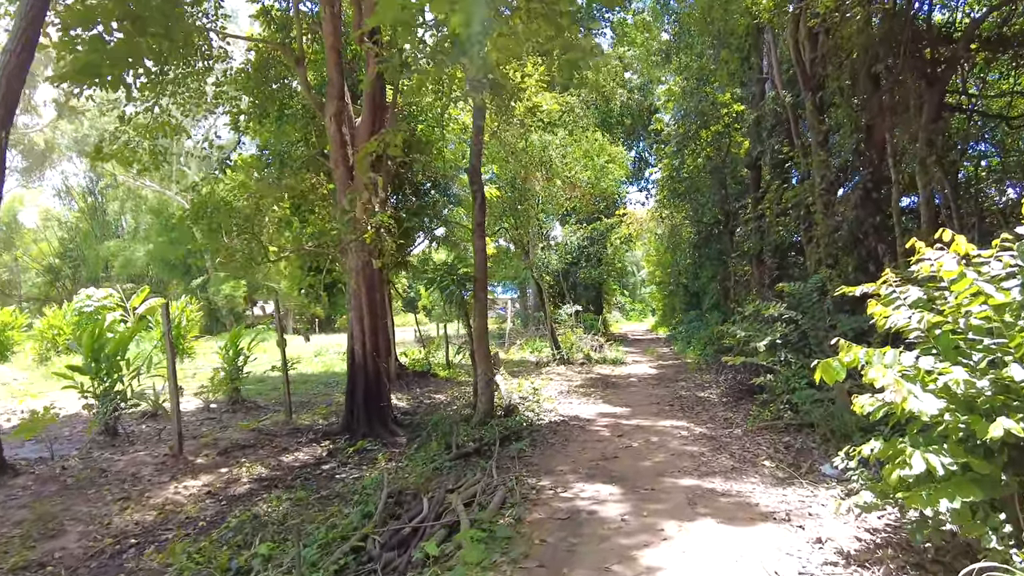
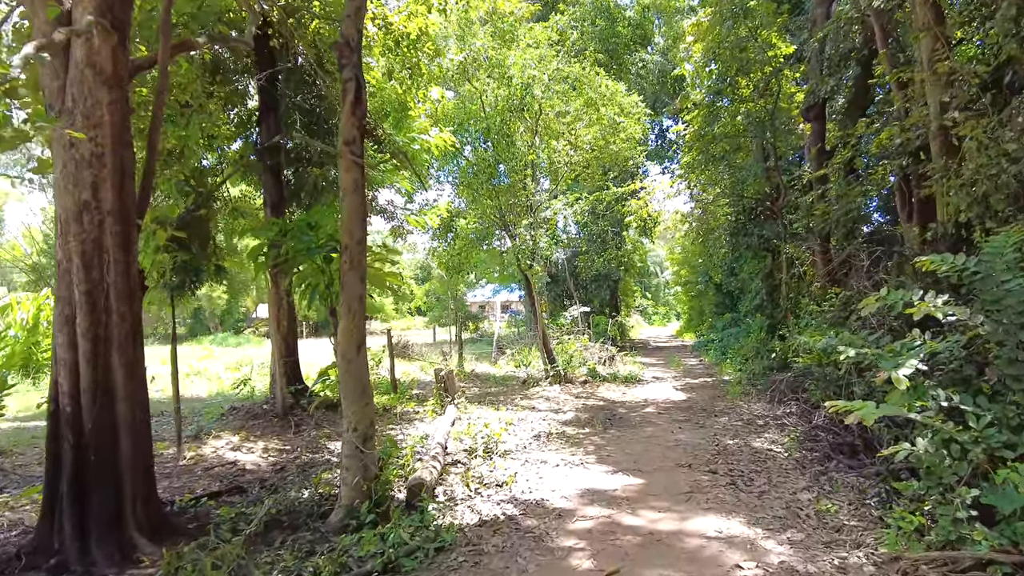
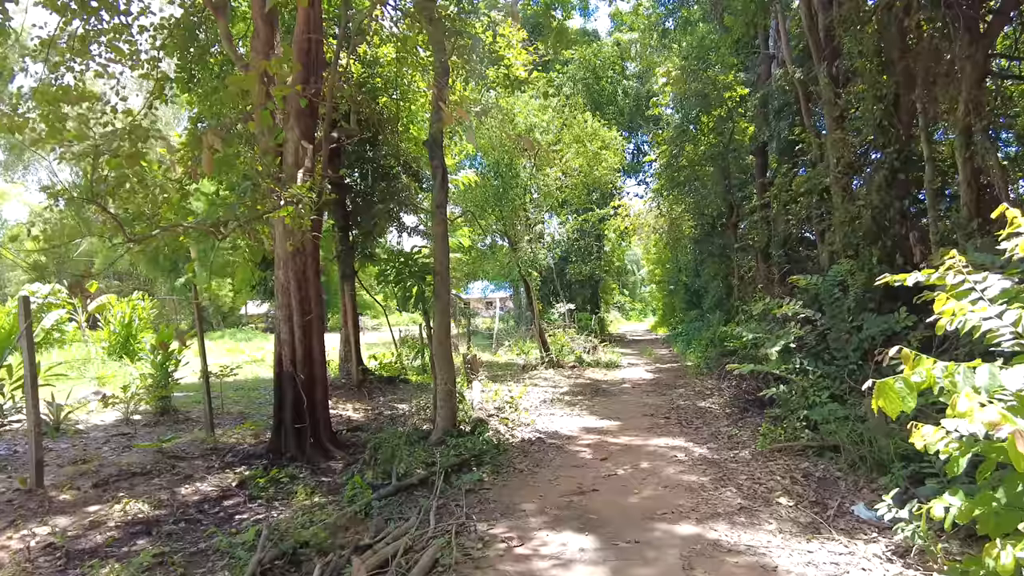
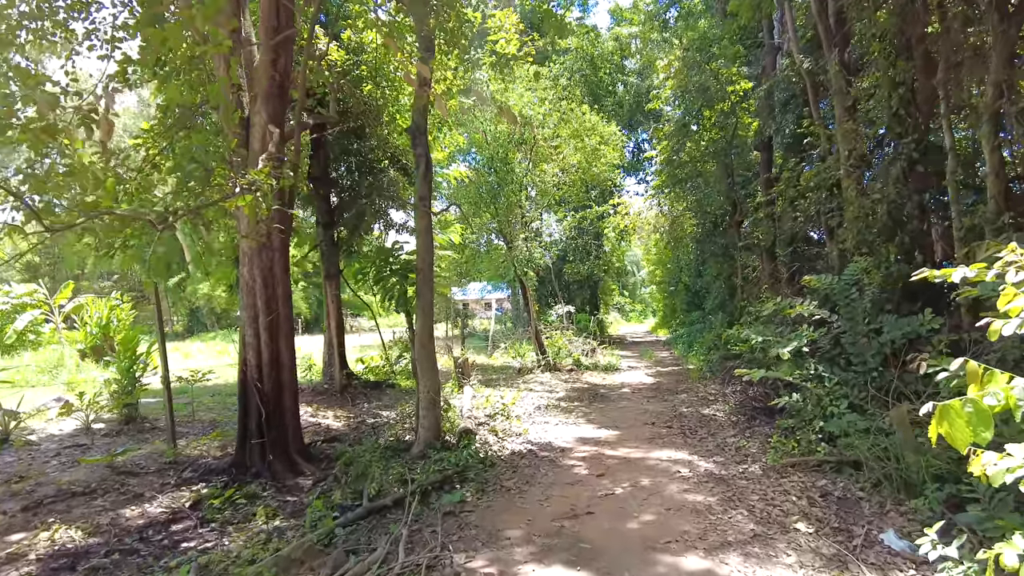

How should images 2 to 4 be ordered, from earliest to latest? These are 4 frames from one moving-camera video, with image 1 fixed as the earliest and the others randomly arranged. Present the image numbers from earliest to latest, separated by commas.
3, 4, 2
